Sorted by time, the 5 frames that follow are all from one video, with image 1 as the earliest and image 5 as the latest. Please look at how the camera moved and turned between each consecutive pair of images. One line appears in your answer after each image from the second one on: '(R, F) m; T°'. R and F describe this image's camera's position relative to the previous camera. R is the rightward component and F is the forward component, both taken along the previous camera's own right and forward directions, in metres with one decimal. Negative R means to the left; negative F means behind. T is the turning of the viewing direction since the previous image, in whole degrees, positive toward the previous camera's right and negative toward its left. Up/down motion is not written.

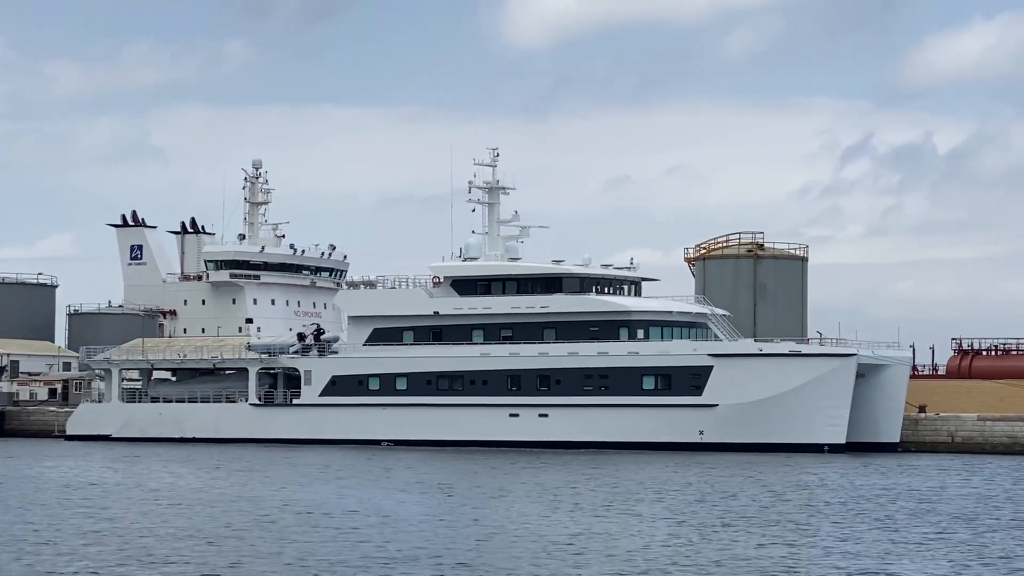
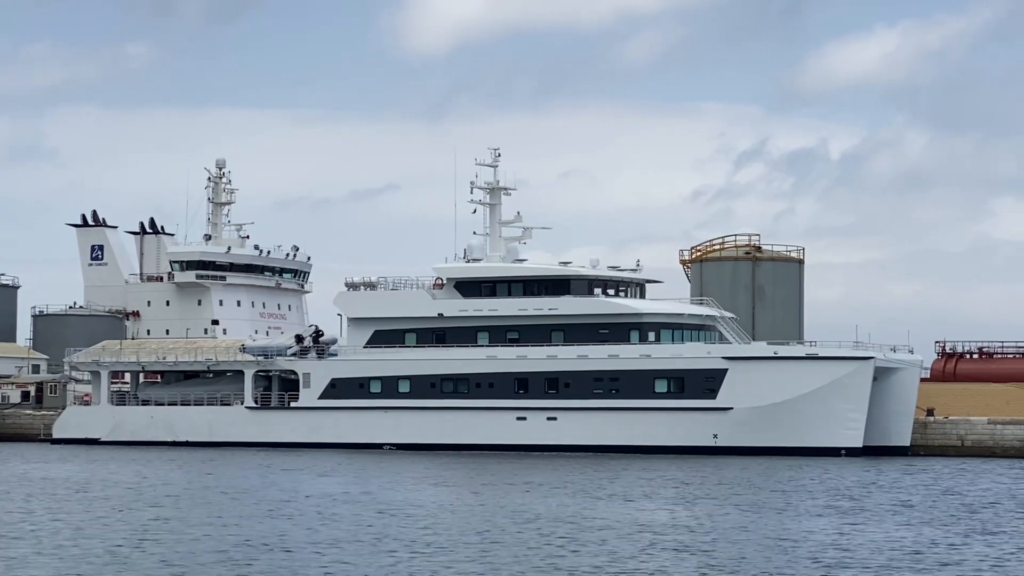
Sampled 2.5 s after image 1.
(-2.4, +0.5) m; +3°
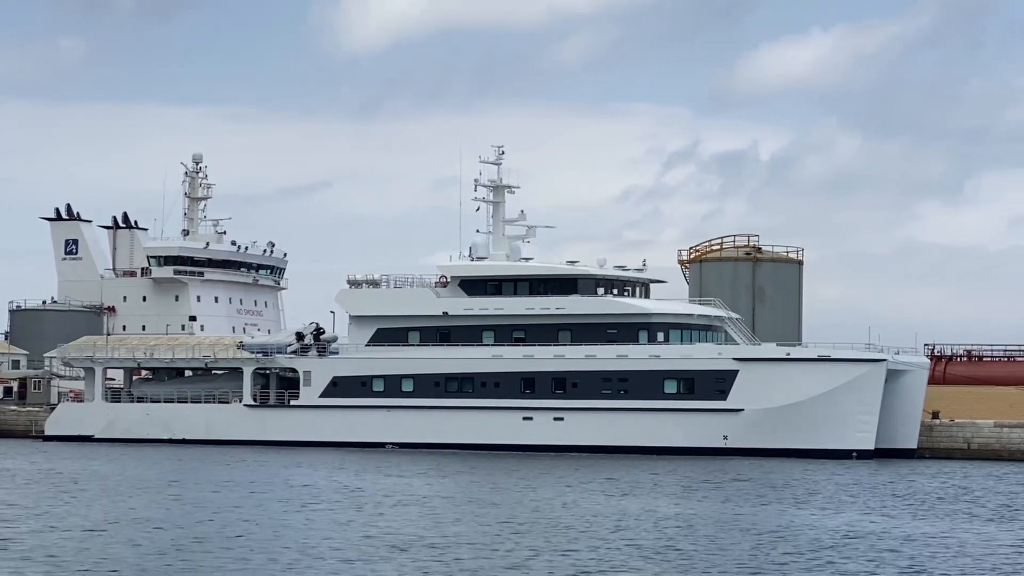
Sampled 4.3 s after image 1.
(-1.7, +0.3) m; +2°
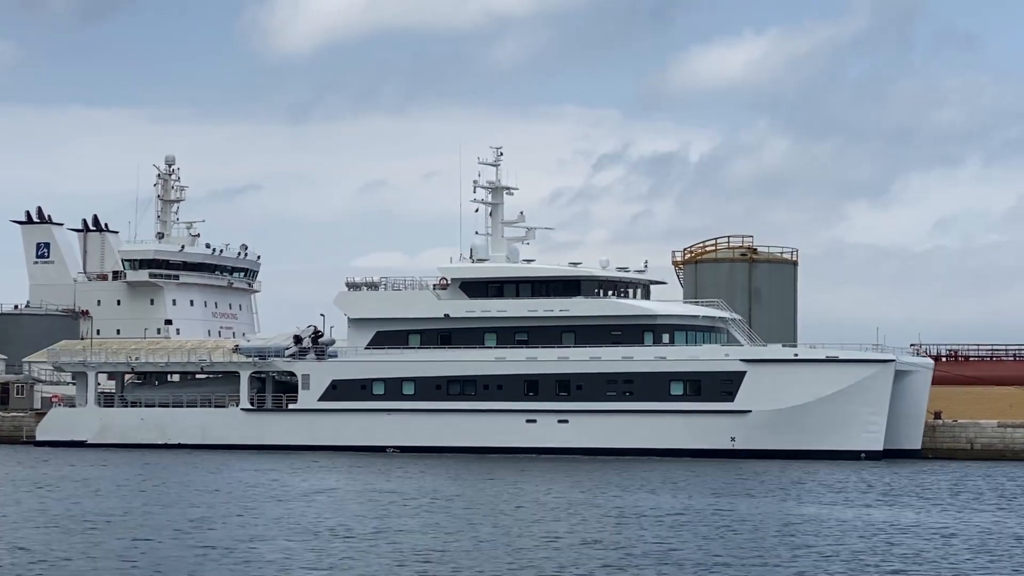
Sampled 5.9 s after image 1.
(-1.6, +0.3) m; +2°
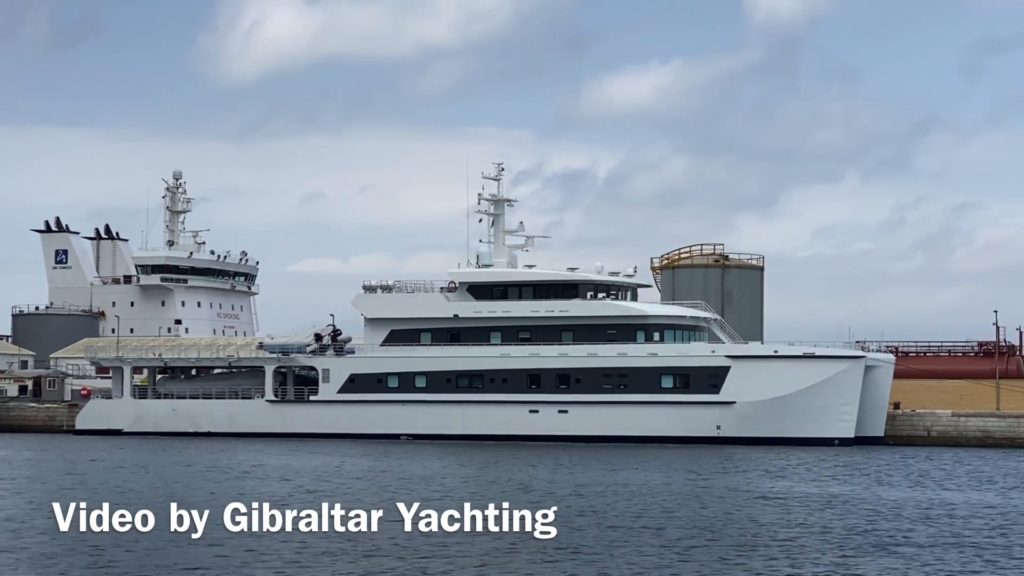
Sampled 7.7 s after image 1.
(-1.0, -3.6) m; +1°
